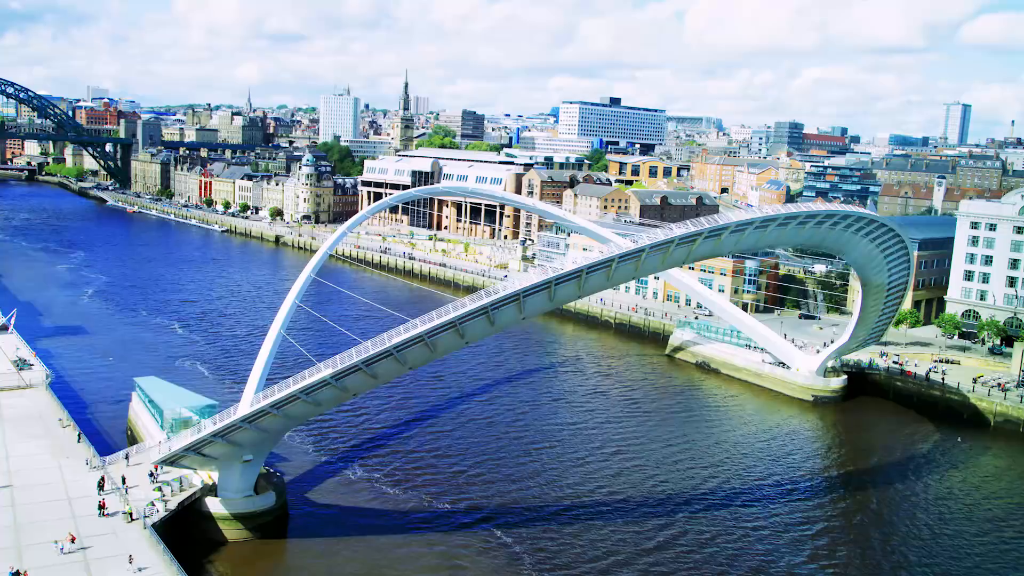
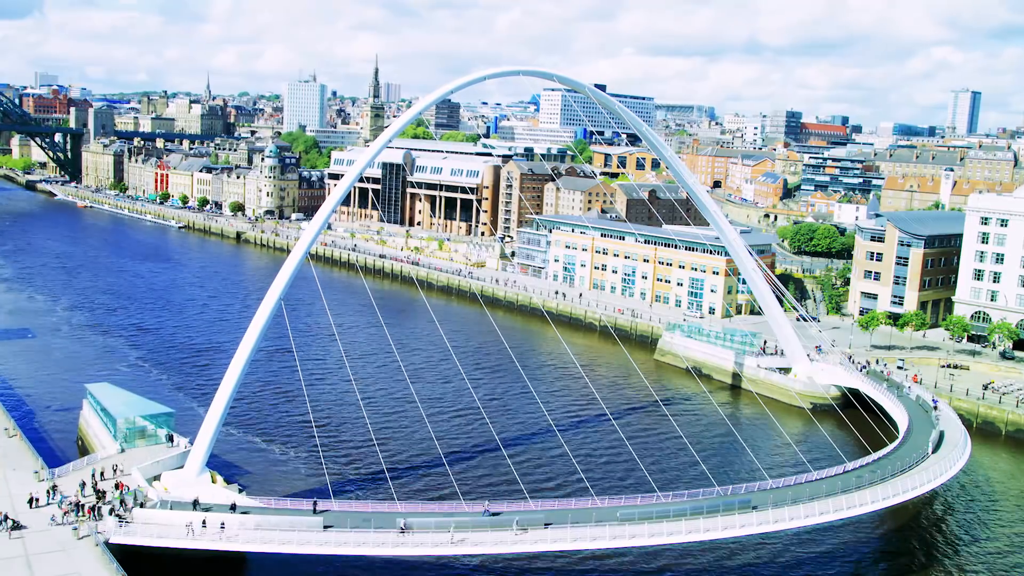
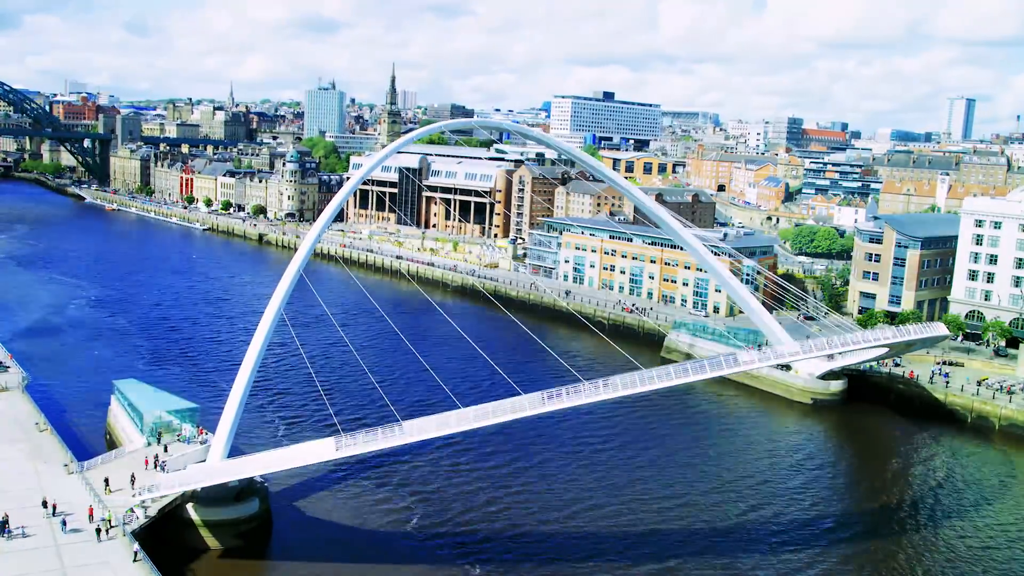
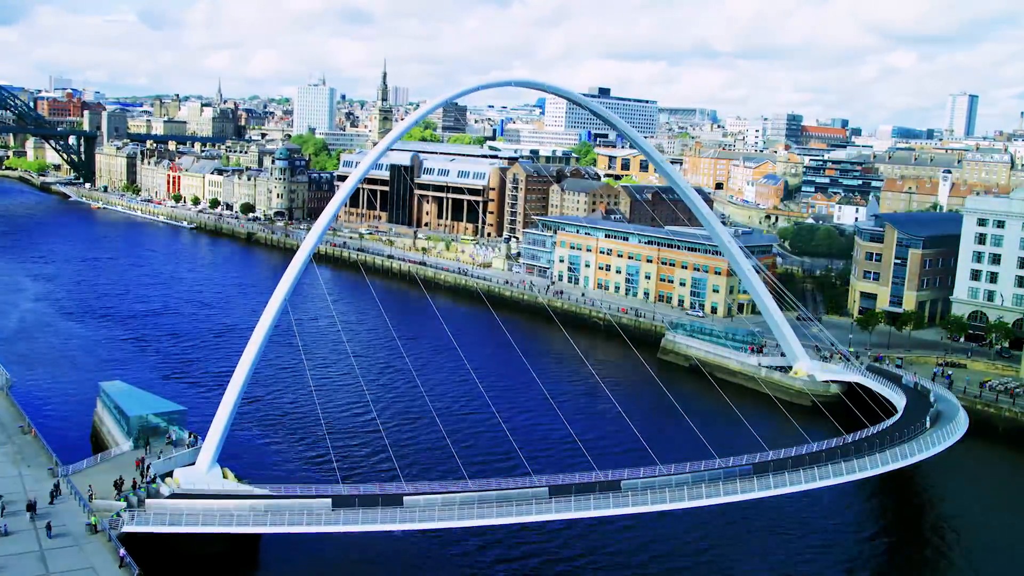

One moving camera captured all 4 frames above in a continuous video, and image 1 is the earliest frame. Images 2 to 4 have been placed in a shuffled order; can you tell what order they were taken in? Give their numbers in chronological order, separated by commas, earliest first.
3, 4, 2
